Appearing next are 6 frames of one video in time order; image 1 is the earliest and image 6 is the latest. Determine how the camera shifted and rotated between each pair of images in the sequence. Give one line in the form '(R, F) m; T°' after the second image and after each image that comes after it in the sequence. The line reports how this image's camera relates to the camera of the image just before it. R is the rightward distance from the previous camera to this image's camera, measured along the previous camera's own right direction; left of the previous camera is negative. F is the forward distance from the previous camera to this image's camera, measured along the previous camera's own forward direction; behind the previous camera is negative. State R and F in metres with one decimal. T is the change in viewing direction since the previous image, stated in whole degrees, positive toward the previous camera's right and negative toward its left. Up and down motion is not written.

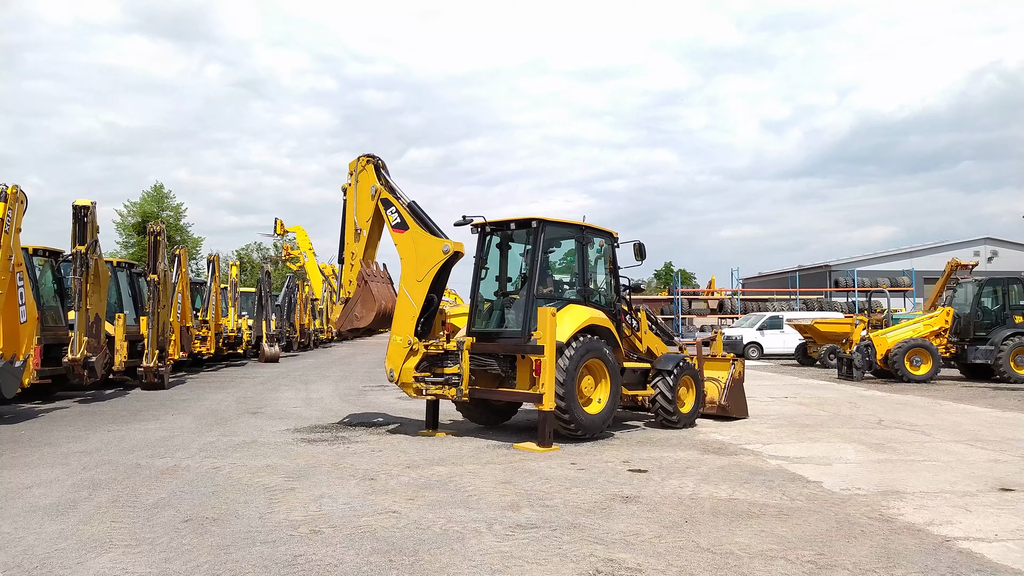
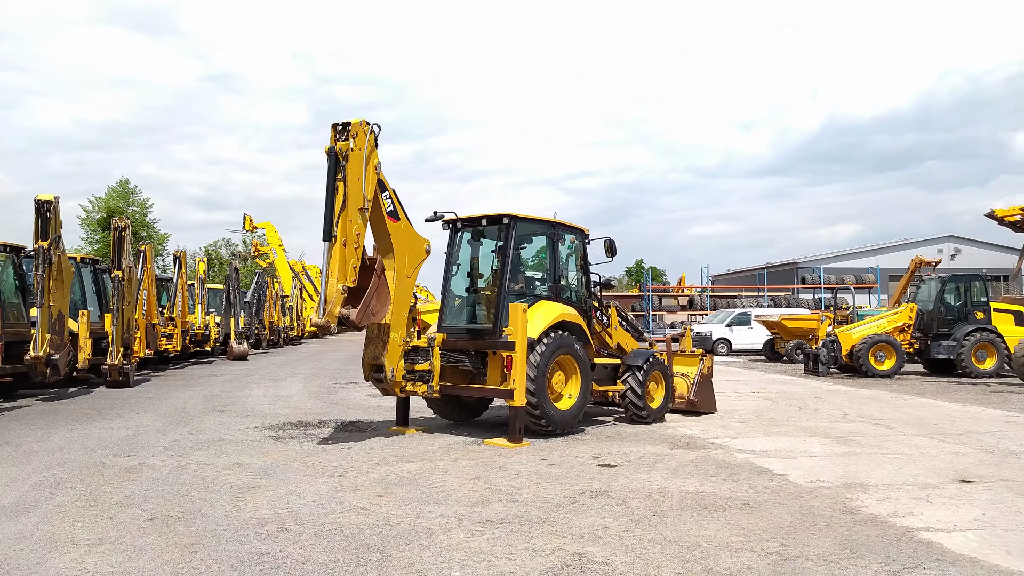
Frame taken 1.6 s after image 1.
(0.0, 0.0) m; +2°
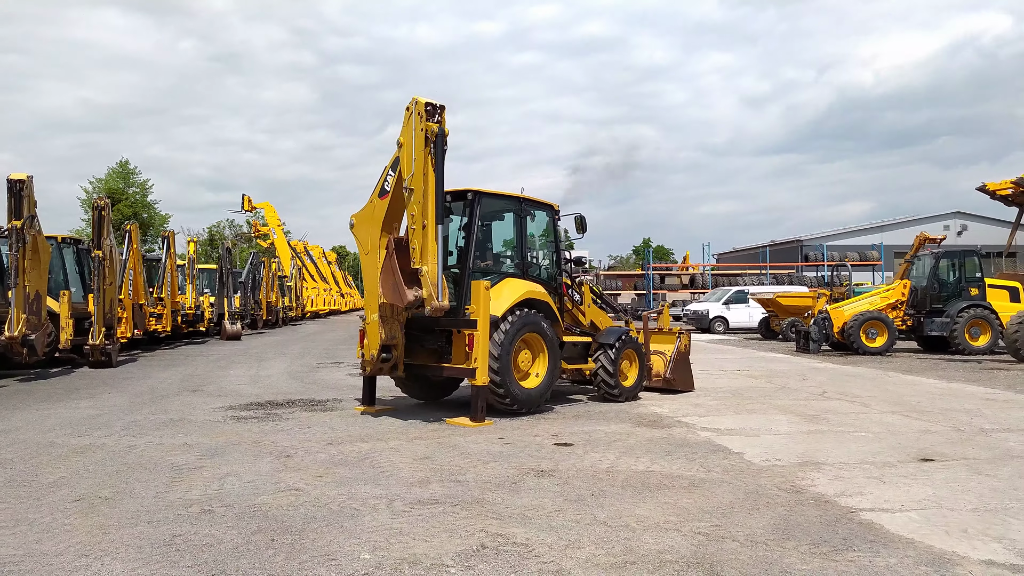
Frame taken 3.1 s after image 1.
(+0.5, +0.1) m; -1°
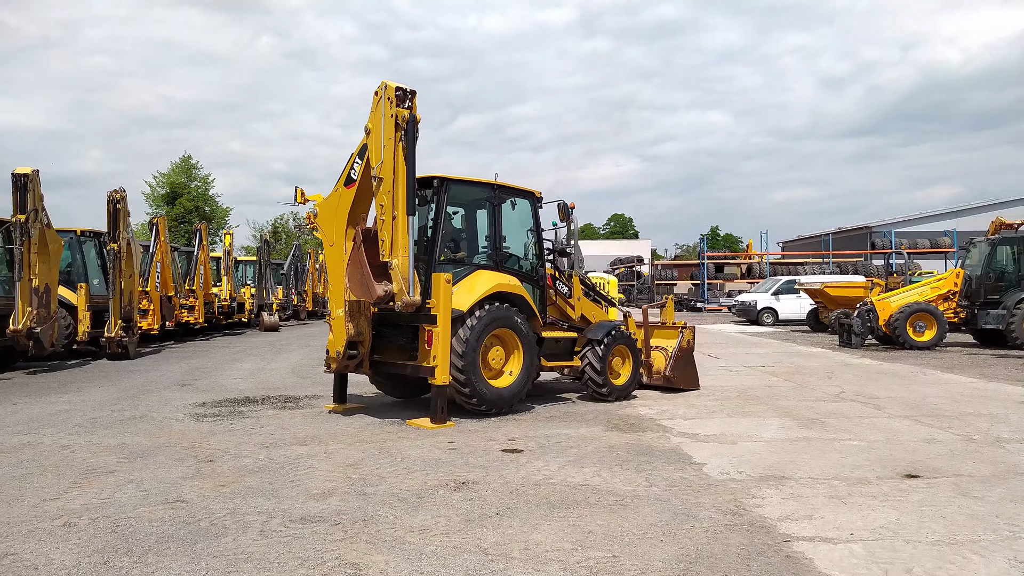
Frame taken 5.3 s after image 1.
(+1.0, +0.5) m; -5°
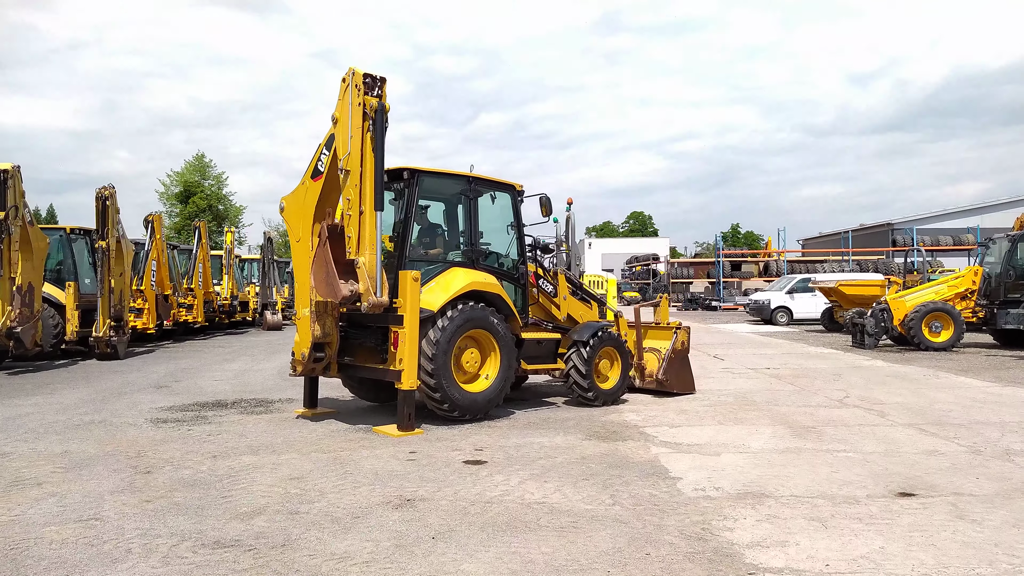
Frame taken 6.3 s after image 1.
(+0.4, +0.4) m; -1°
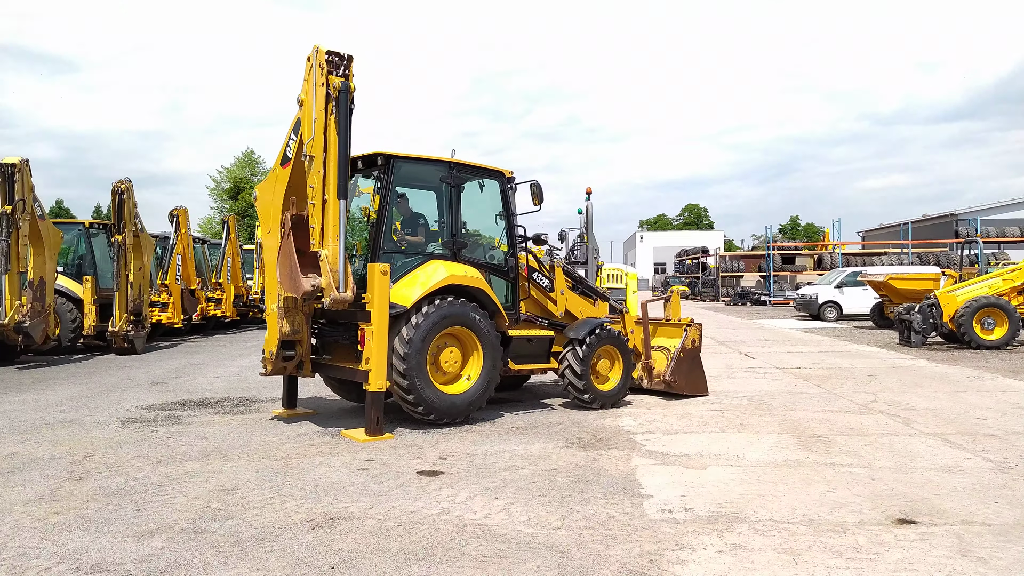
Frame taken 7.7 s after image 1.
(+0.6, +0.5) m; -4°
